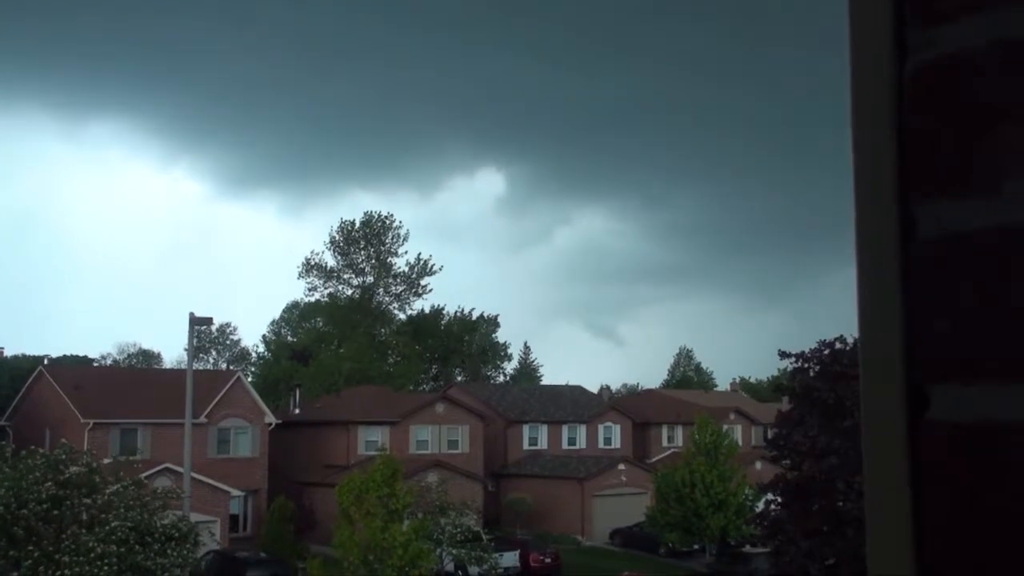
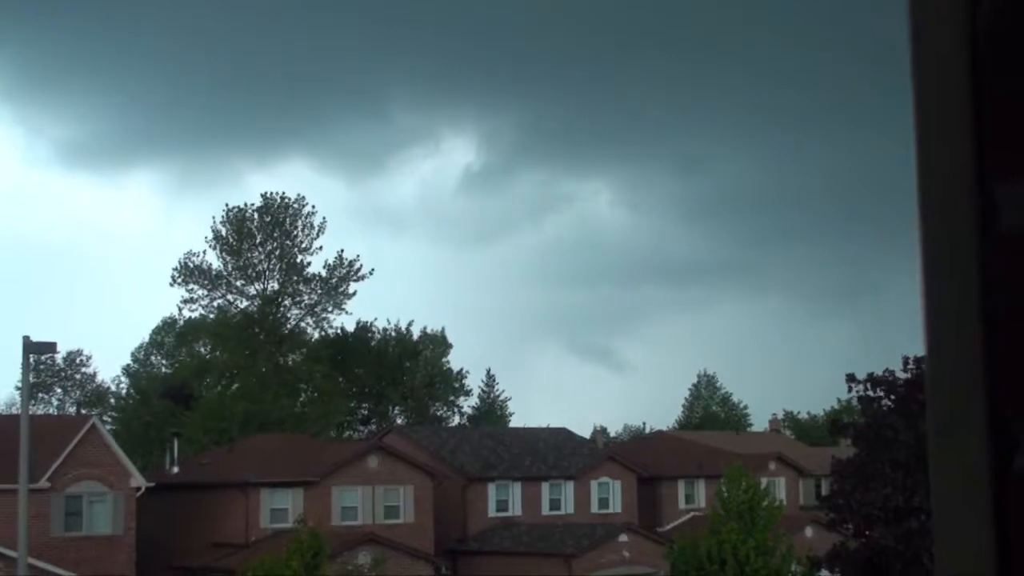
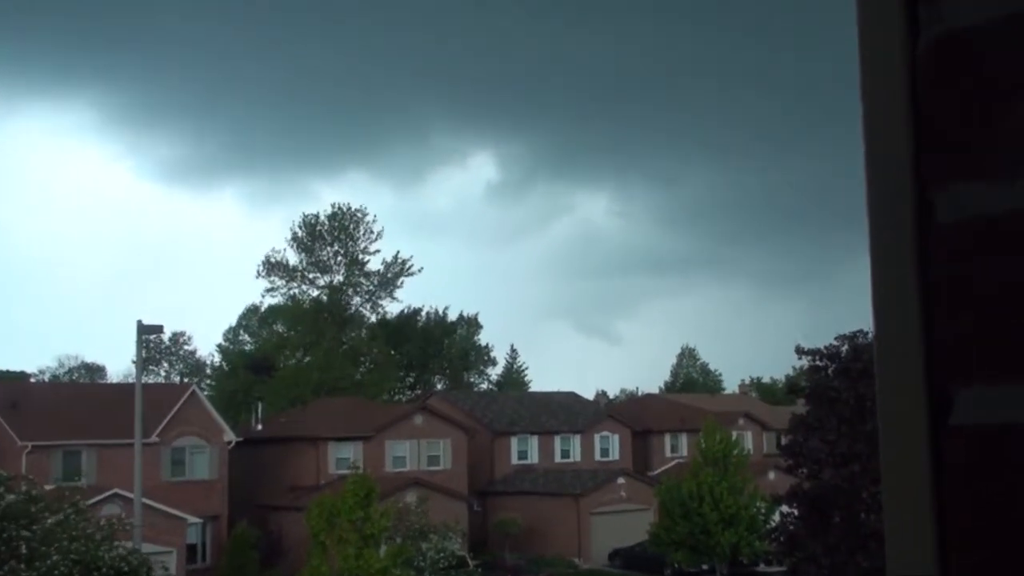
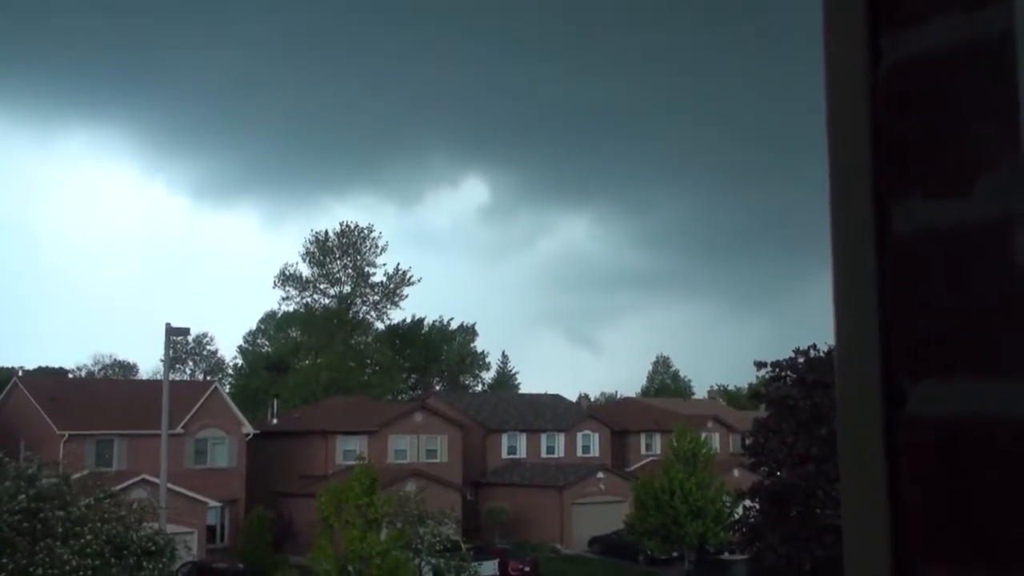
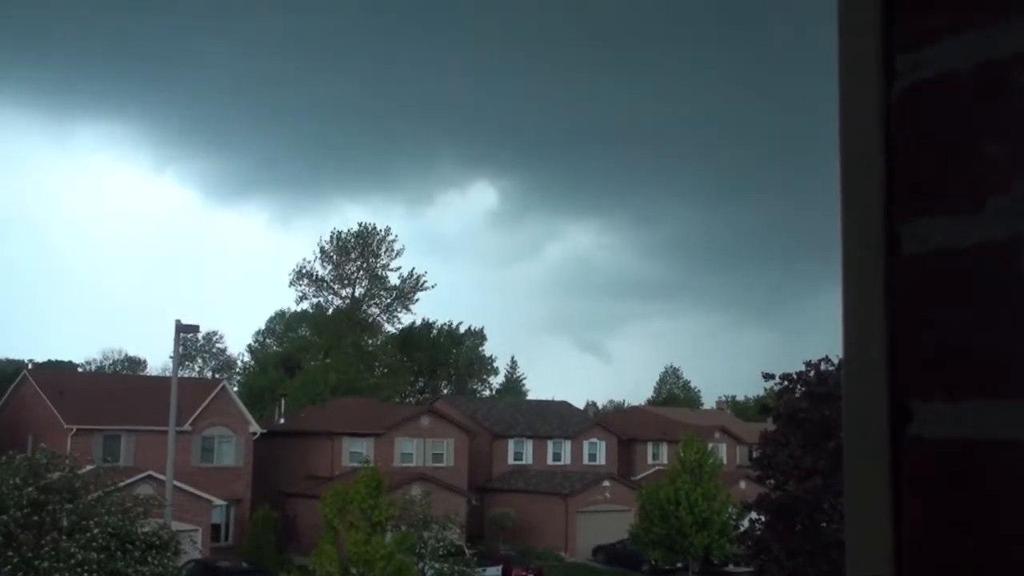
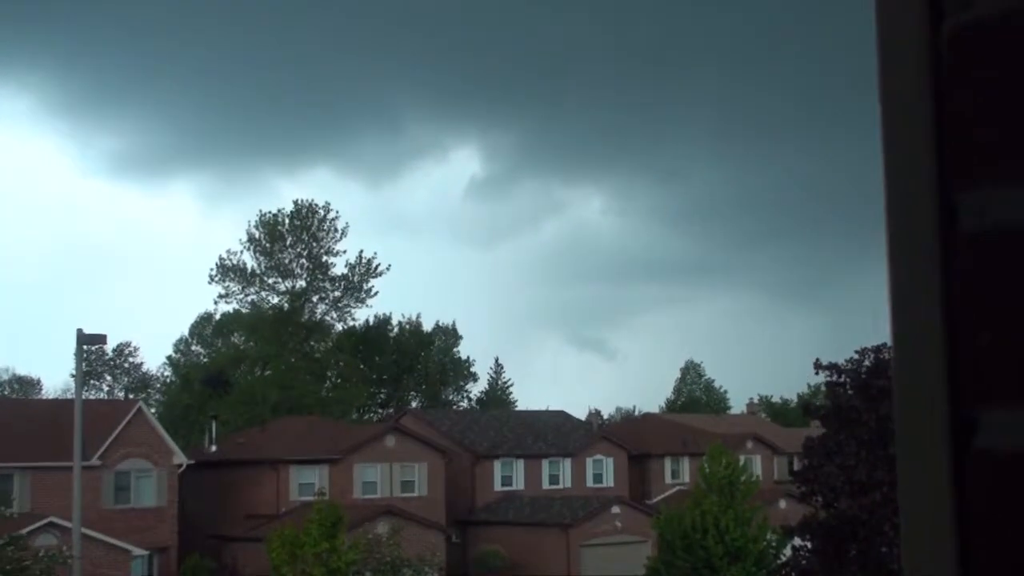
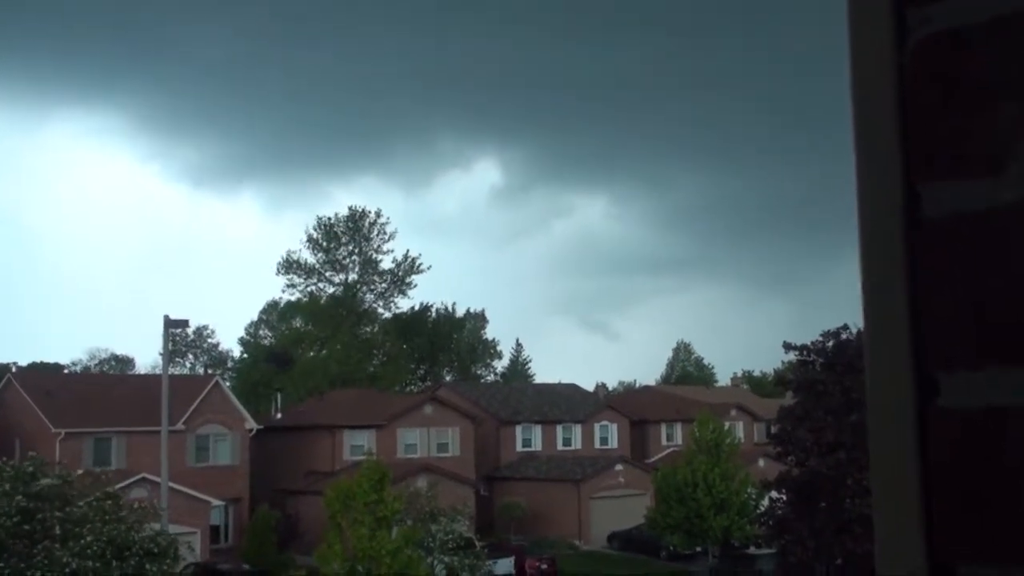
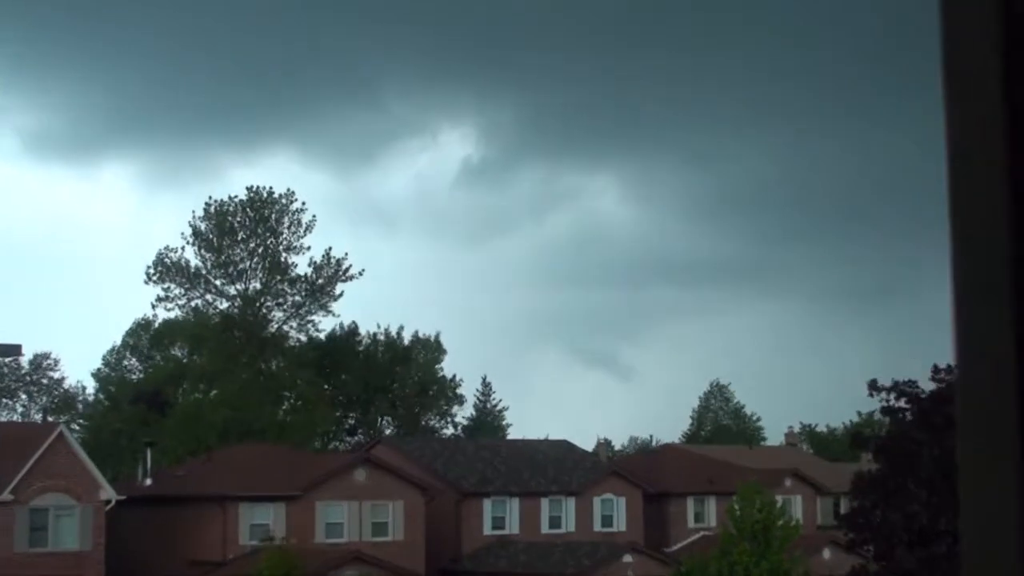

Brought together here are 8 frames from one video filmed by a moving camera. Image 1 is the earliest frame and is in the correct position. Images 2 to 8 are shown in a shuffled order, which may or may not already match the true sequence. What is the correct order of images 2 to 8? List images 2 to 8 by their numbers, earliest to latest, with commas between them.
5, 4, 7, 3, 6, 2, 8
